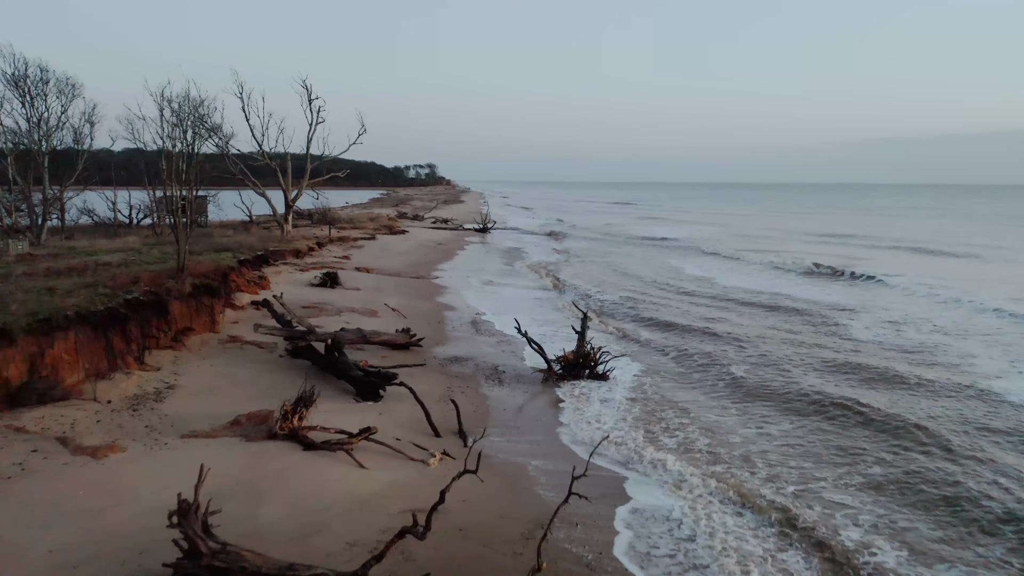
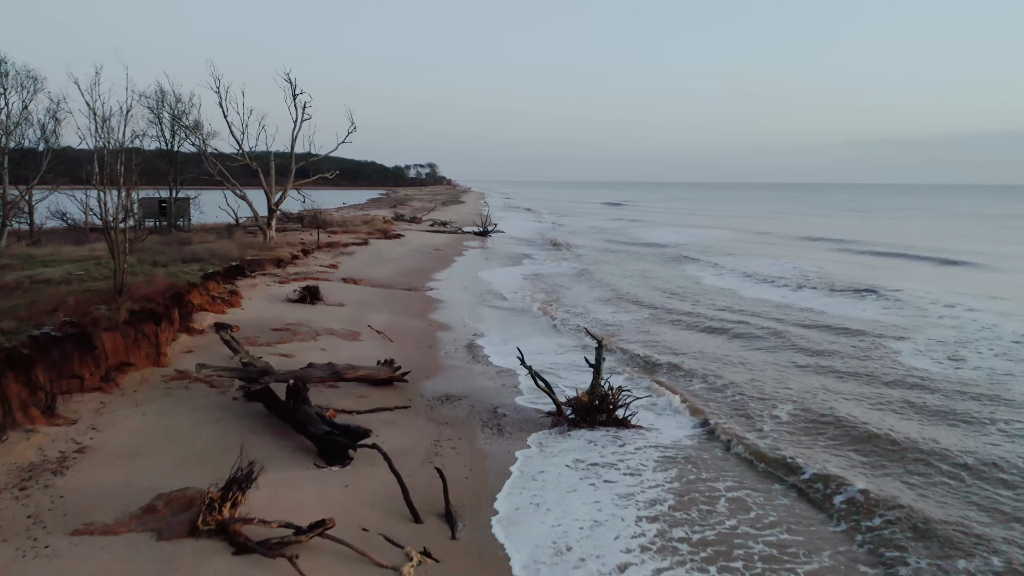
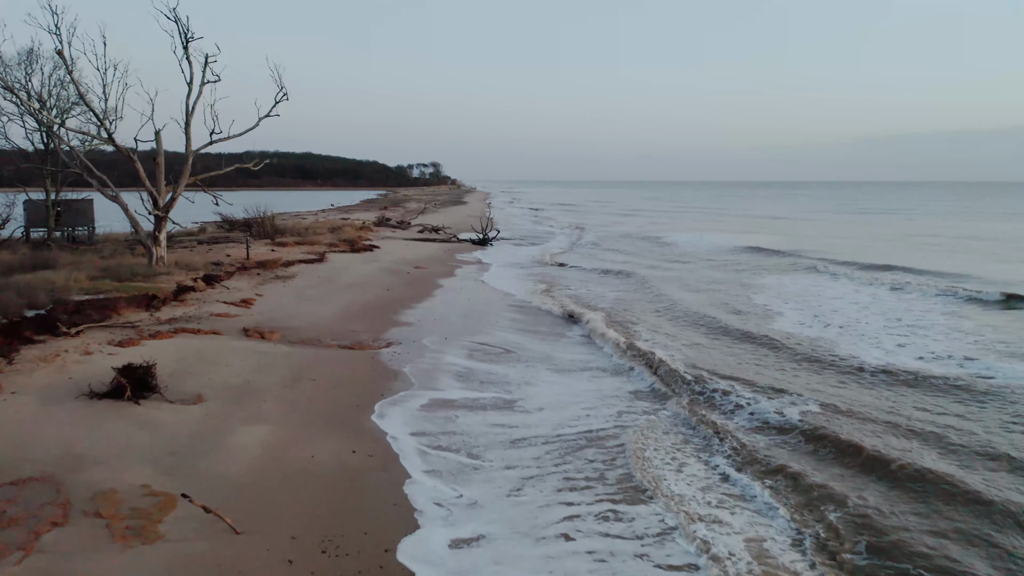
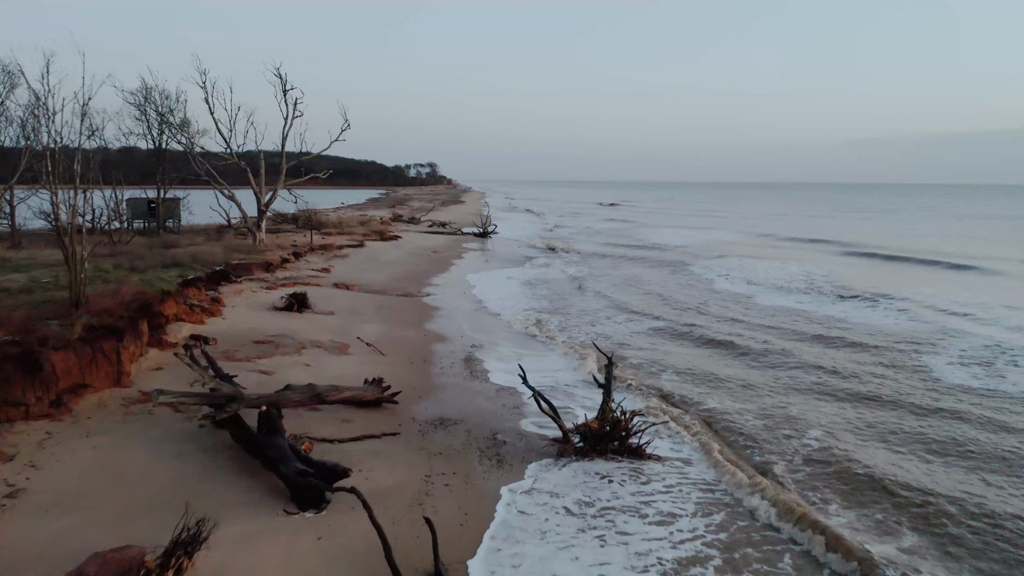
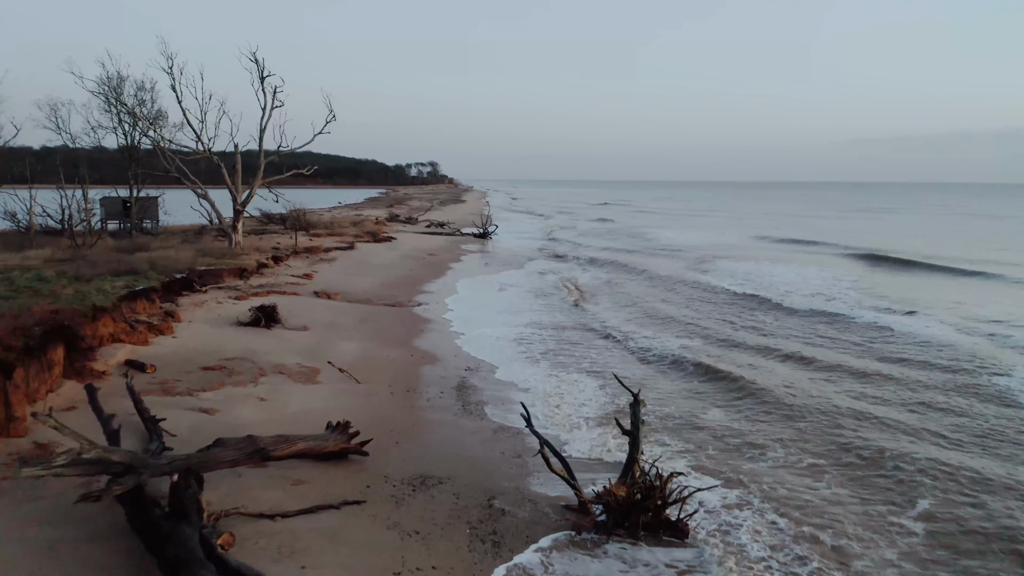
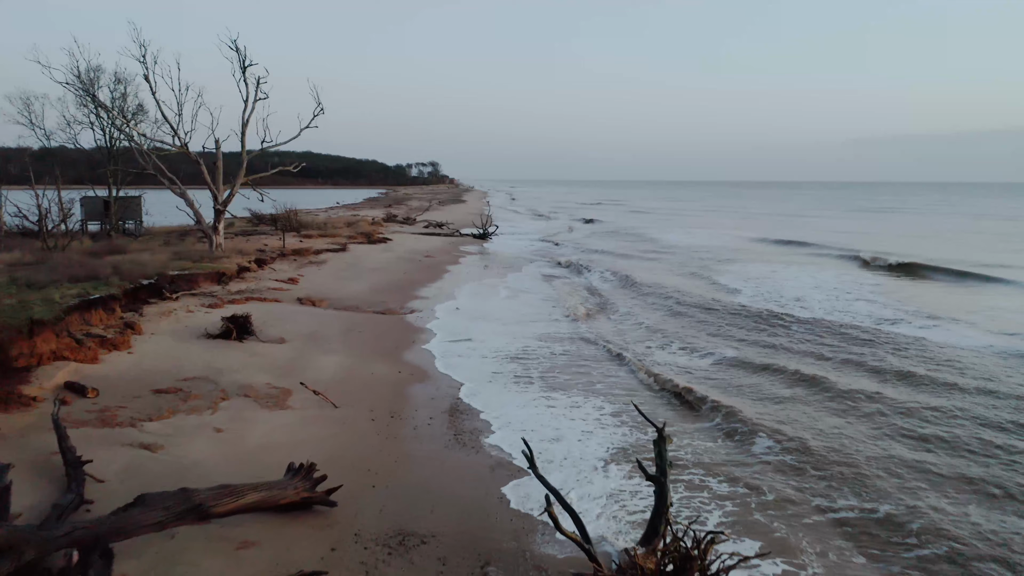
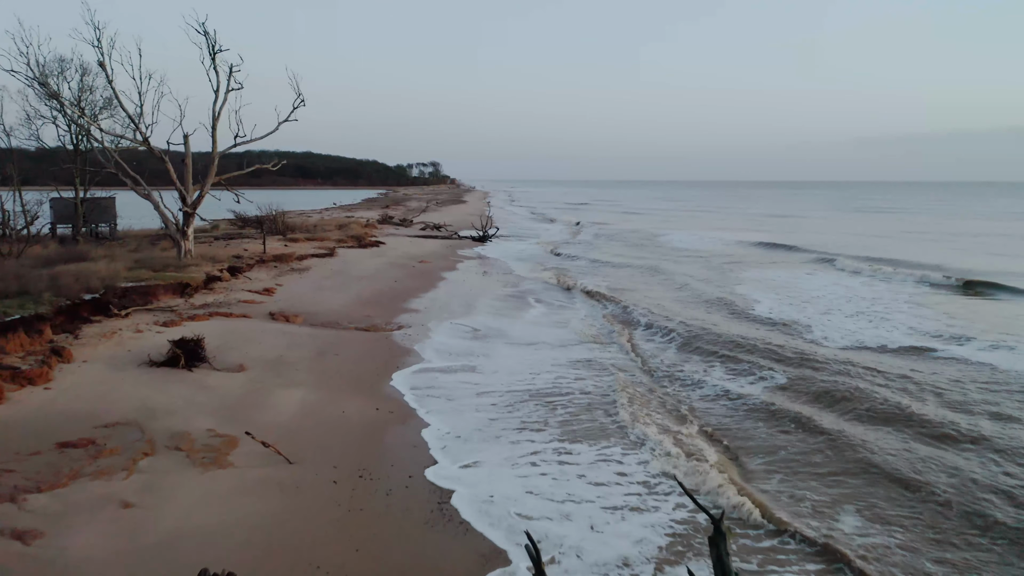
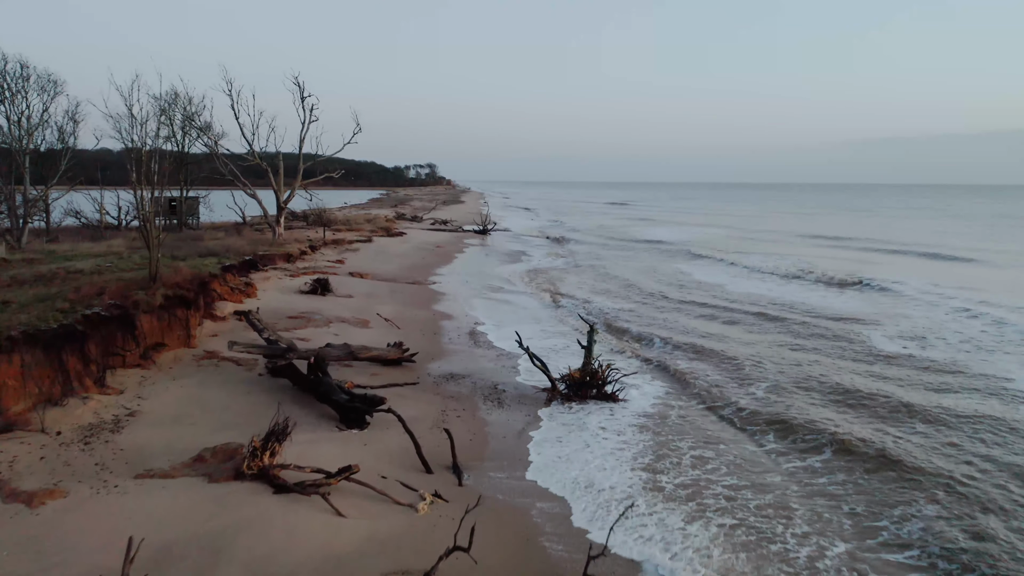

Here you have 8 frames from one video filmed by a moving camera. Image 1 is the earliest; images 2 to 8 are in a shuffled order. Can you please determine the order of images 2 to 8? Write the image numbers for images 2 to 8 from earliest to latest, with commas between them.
8, 2, 4, 5, 6, 7, 3
